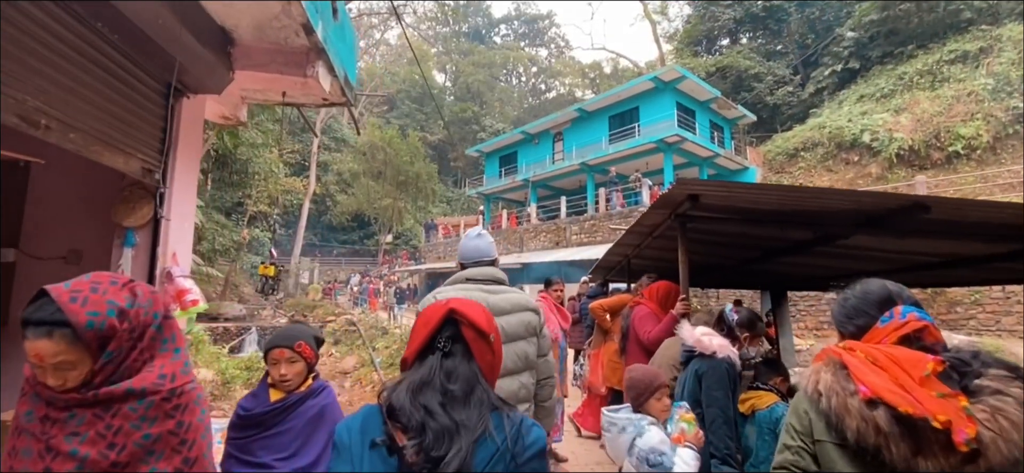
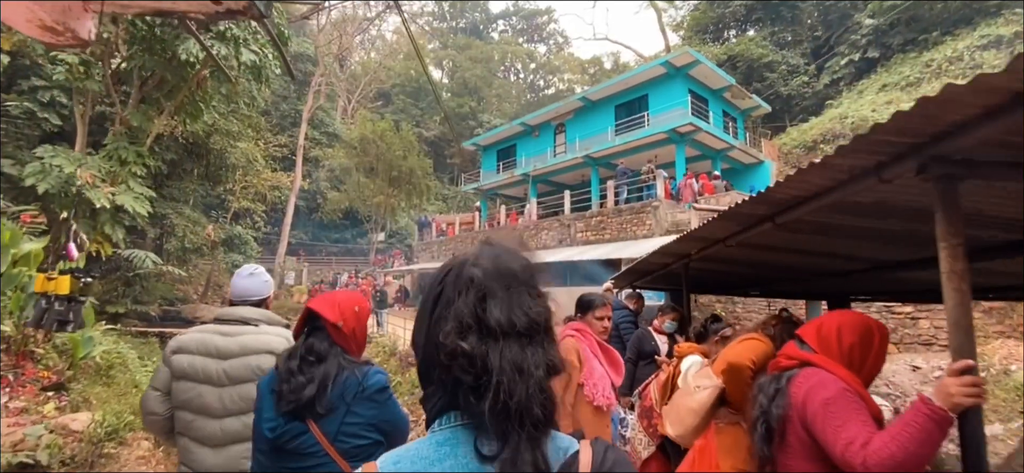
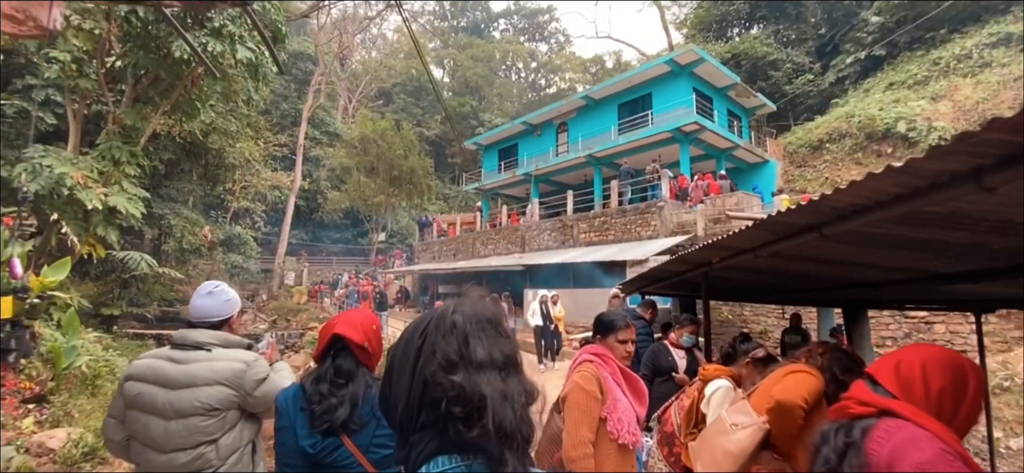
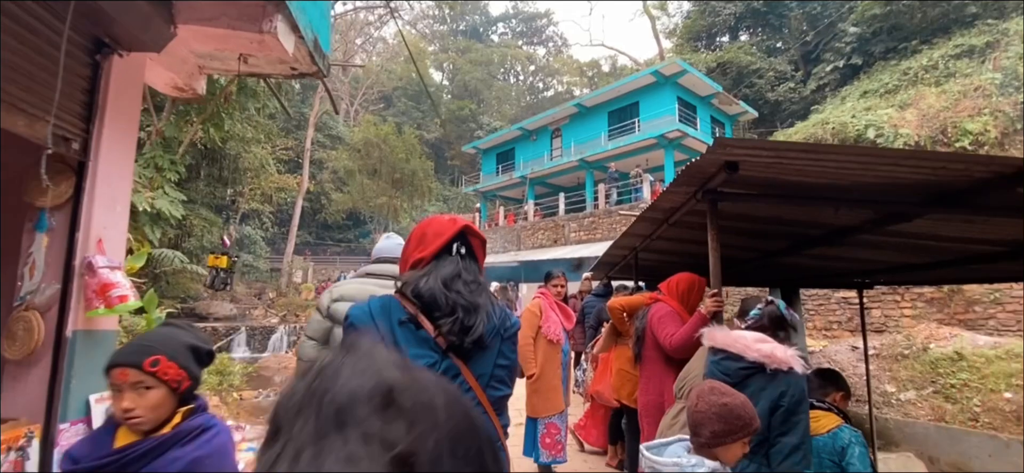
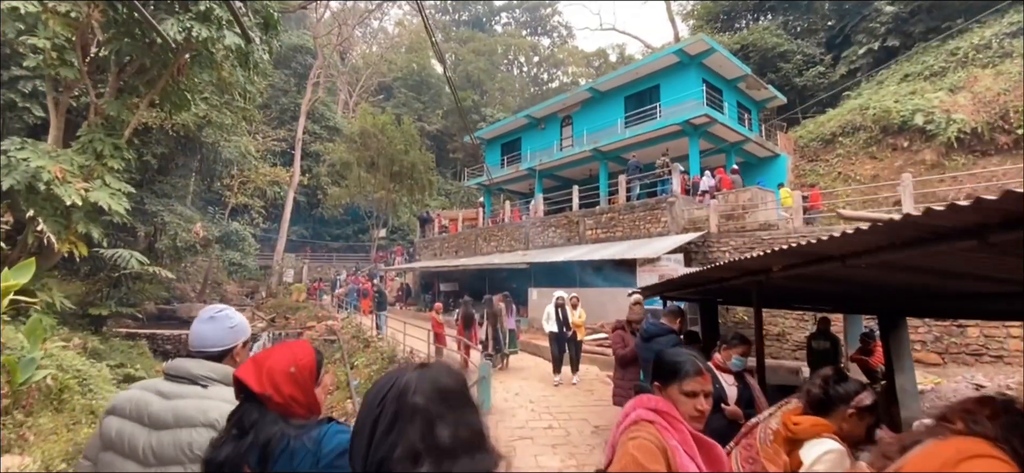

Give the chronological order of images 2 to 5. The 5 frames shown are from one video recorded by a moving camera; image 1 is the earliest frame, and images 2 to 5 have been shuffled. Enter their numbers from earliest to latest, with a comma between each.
4, 2, 3, 5
